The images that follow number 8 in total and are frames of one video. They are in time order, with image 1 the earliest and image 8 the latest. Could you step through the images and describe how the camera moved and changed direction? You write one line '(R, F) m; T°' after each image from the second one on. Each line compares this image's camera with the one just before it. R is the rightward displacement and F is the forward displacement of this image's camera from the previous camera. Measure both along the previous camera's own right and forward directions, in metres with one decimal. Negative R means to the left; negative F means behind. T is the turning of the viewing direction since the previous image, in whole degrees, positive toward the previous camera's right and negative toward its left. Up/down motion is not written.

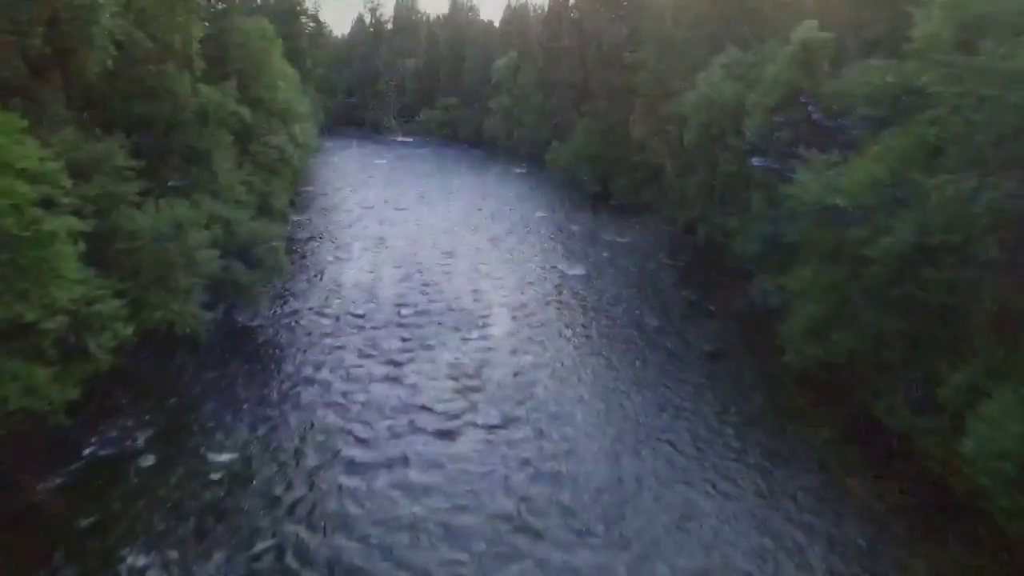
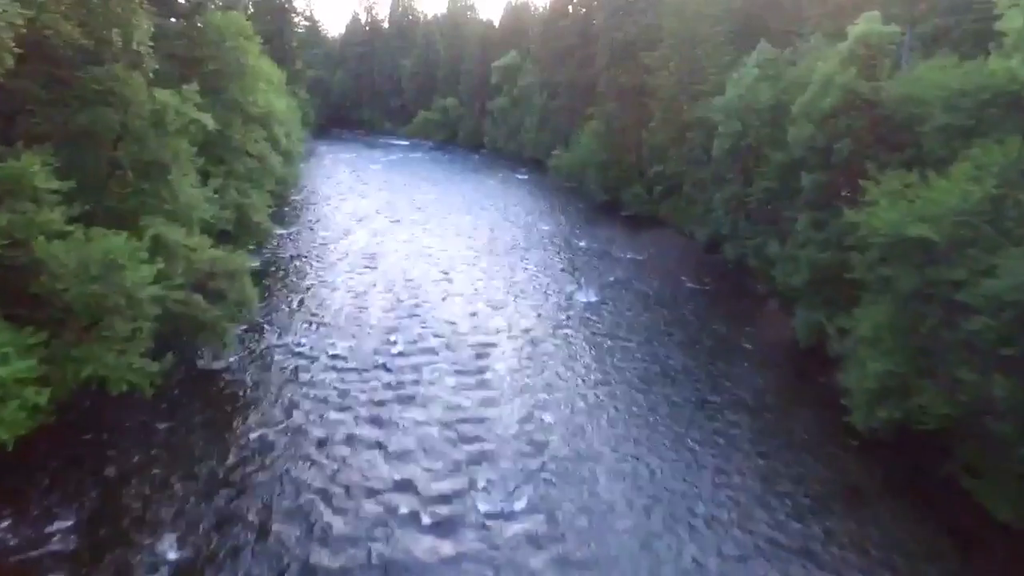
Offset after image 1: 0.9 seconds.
(-0.2, +3.7) m; 0°
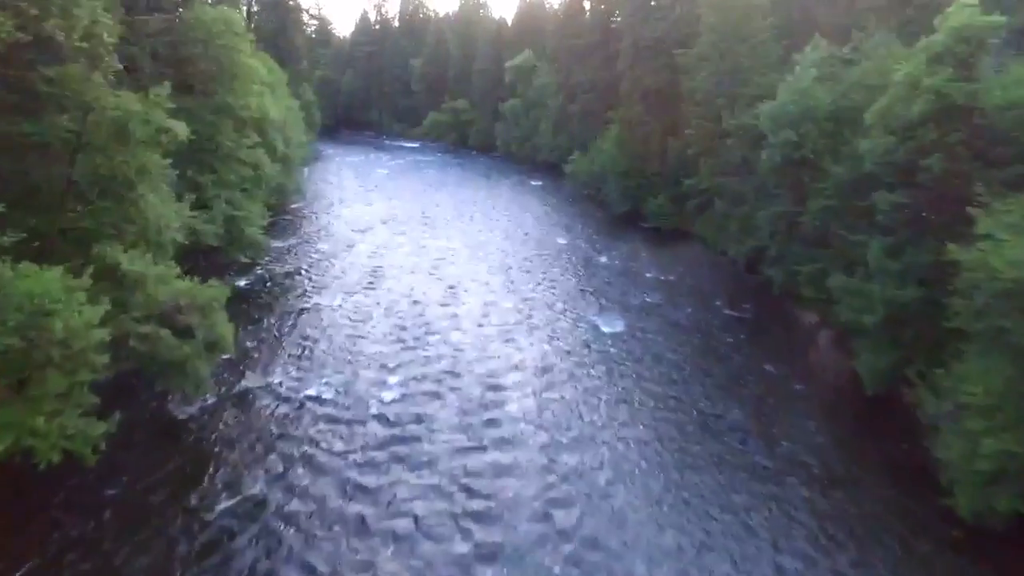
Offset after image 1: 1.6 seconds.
(-0.2, +3.3) m; -1°
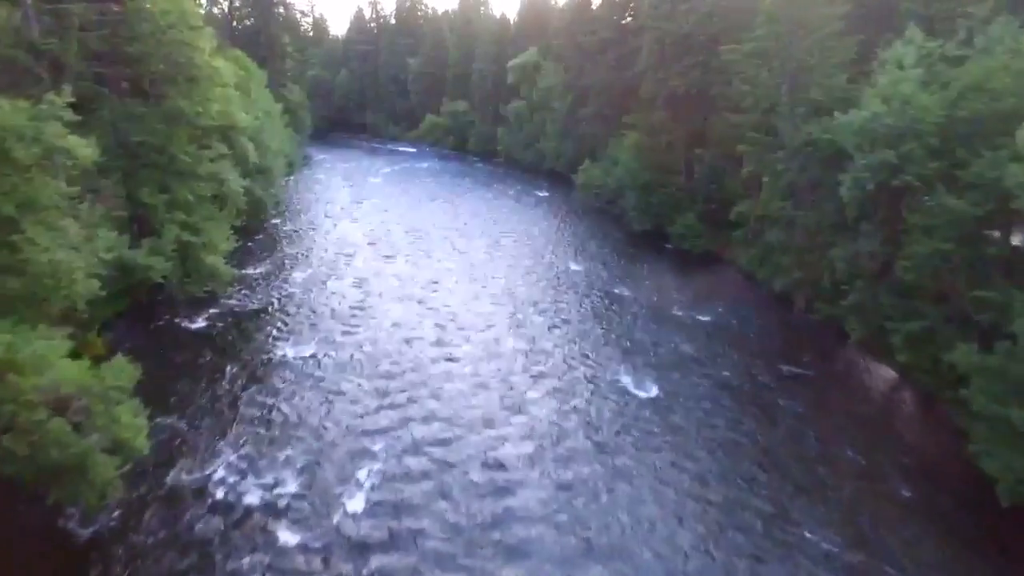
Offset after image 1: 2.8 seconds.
(-0.3, +5.1) m; 0°
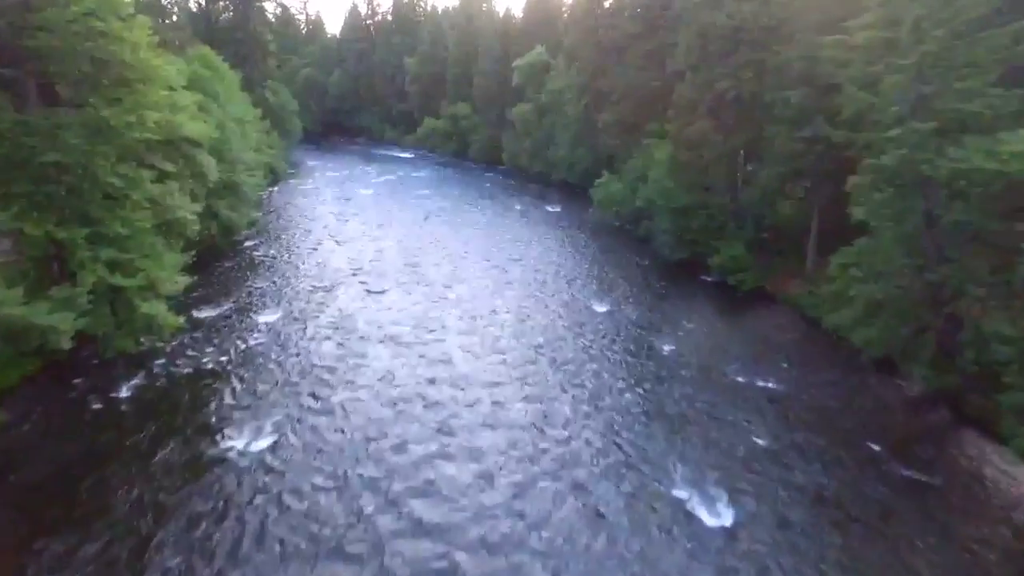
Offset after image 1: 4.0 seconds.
(-0.5, +5.9) m; 0°
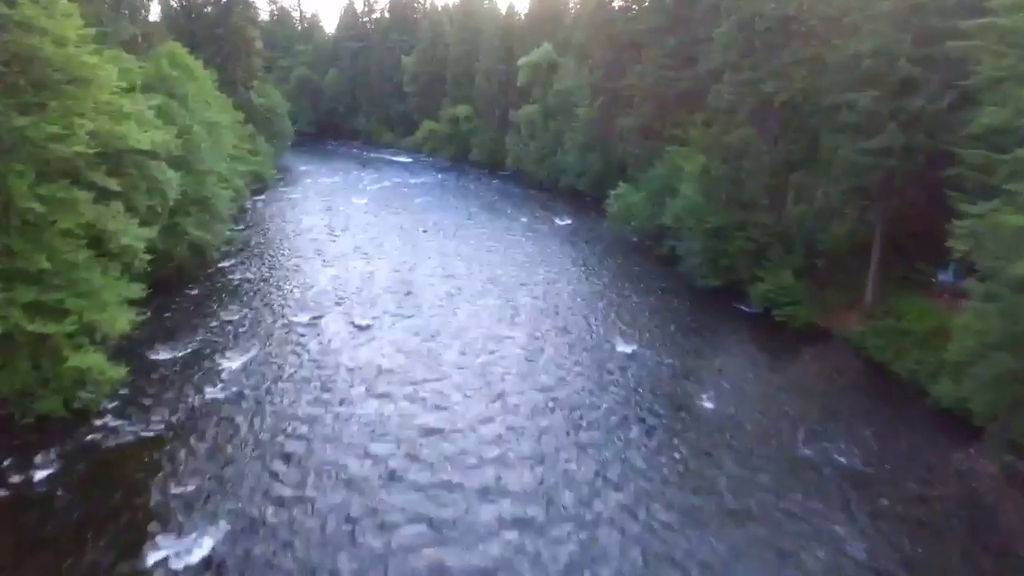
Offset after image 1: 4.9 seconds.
(-0.3, +4.2) m; 0°
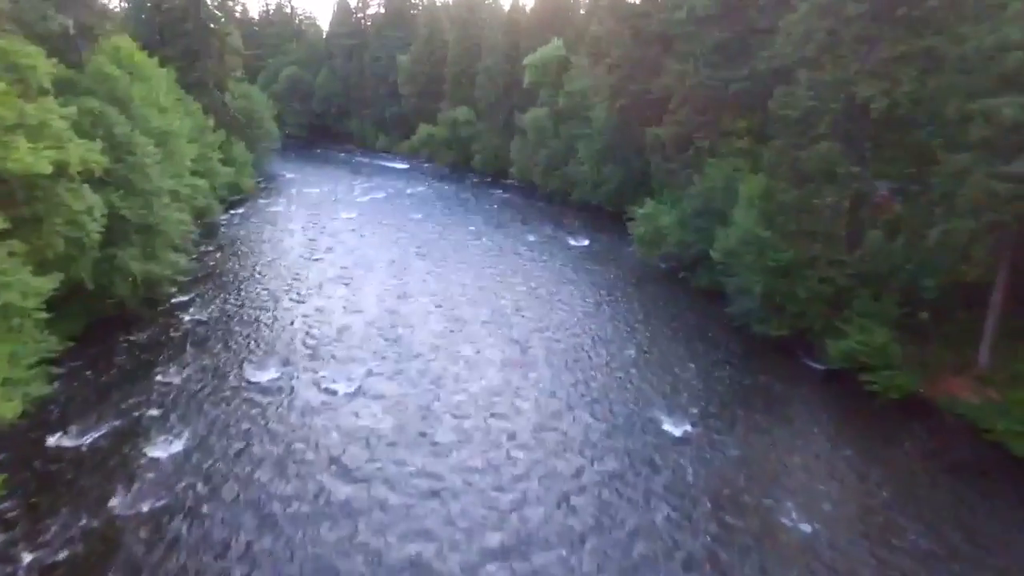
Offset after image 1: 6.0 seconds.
(-0.5, +5.5) m; 0°
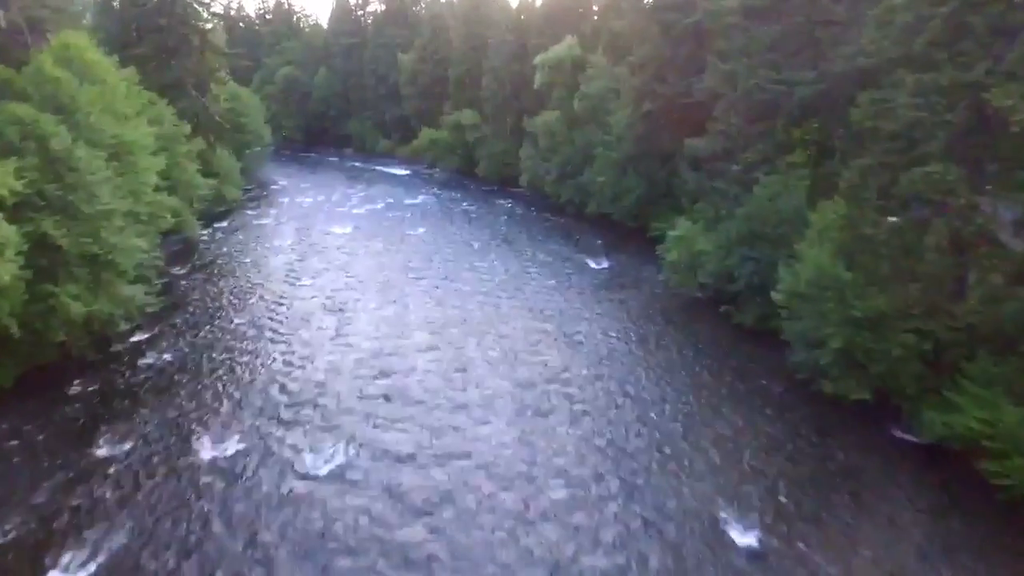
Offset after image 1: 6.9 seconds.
(-0.4, +4.3) m; 0°
